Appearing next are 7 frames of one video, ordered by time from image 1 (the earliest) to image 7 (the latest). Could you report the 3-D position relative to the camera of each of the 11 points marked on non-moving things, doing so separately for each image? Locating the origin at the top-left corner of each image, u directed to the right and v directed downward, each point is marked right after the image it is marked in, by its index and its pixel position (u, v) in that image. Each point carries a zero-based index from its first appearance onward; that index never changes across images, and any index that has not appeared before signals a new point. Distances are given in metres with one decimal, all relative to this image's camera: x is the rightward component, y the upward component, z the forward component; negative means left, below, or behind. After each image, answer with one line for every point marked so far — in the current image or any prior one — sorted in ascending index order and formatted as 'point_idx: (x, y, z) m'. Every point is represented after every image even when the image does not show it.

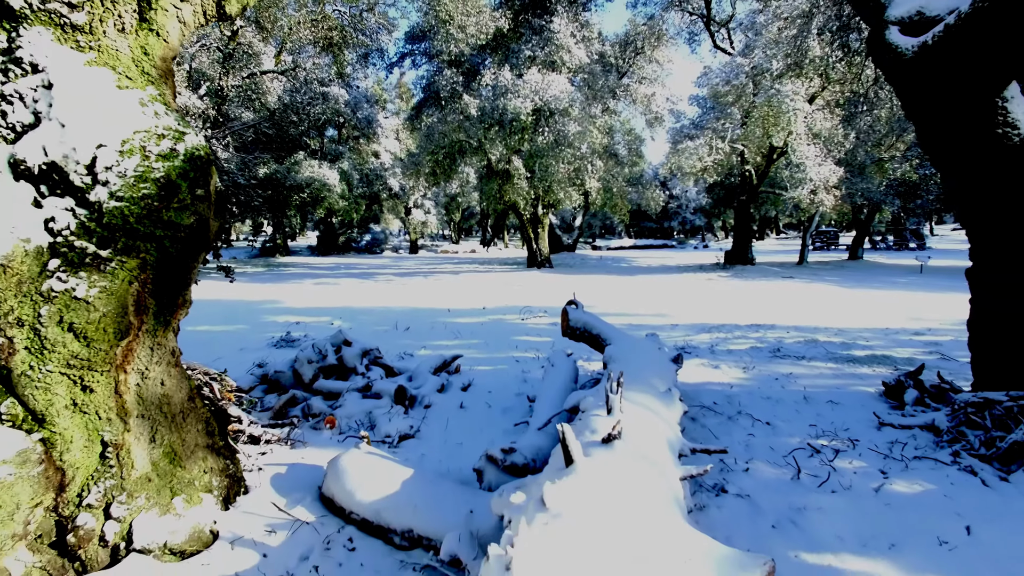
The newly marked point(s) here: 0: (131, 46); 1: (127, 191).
0: (-2.1, +1.3, +2.4) m
1: (-1.9, +0.5, +2.2) m
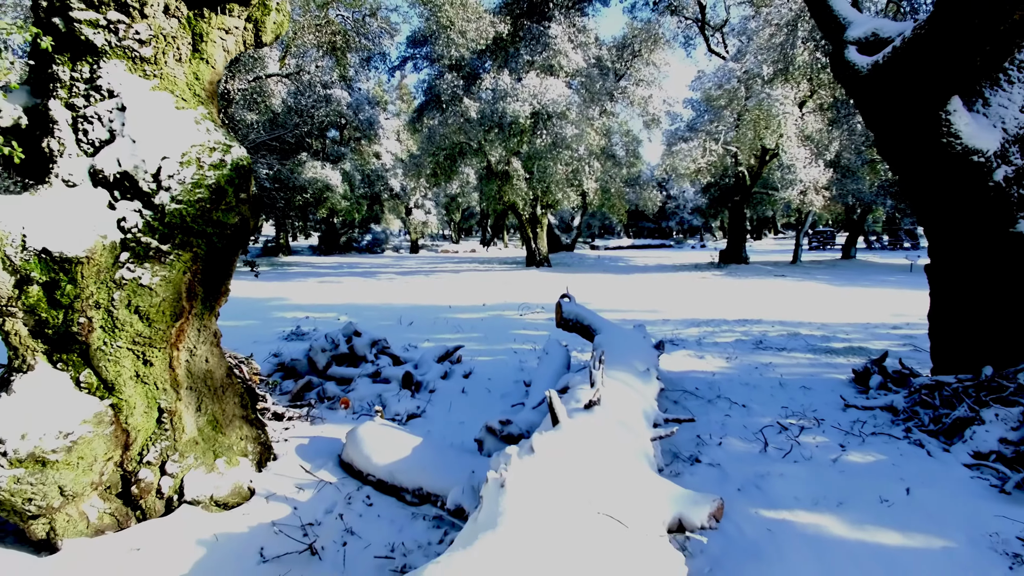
0: (-2.1, +1.4, +2.8) m
1: (-2.0, +0.6, +2.7) m
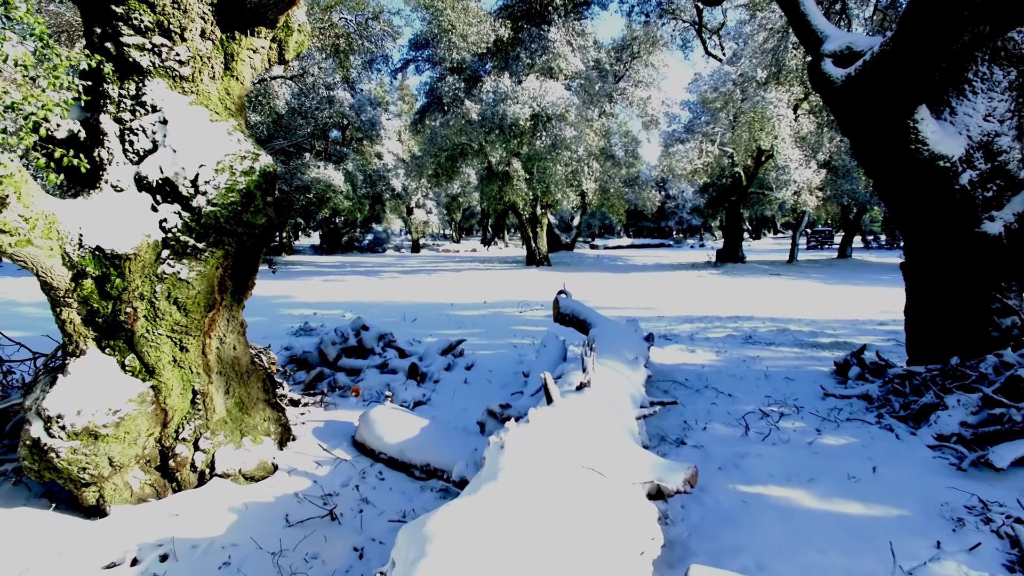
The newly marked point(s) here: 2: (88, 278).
0: (-2.1, +1.4, +3.1) m
1: (-2.0, +0.6, +3.0) m
2: (-2.7, +0.1, +2.8) m
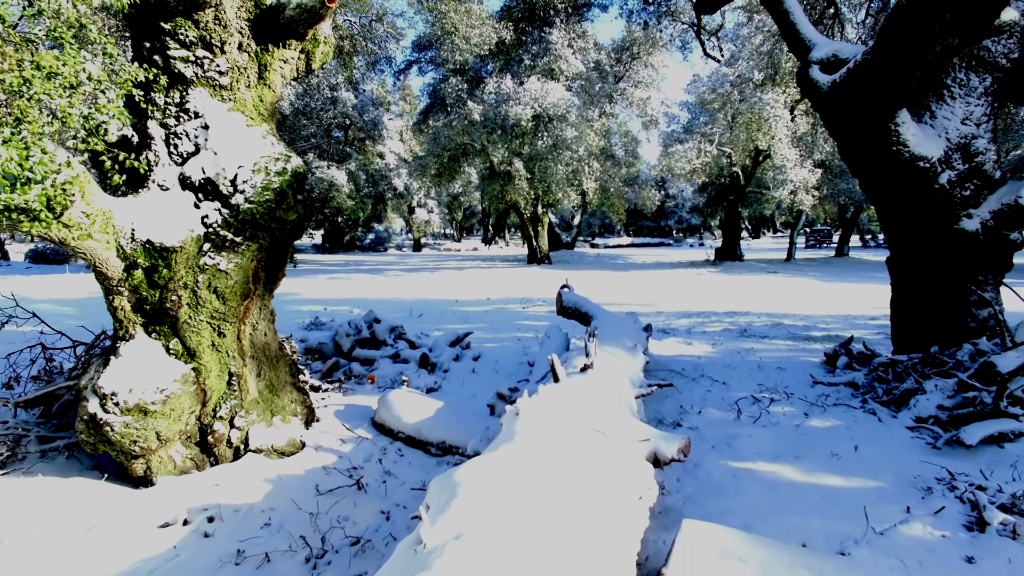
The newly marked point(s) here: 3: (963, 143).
0: (-2.0, +1.5, +3.4) m
1: (-1.9, +0.7, +3.3) m
2: (-2.6, +0.1, +3.1) m
3: (+4.8, +1.5, +4.6) m
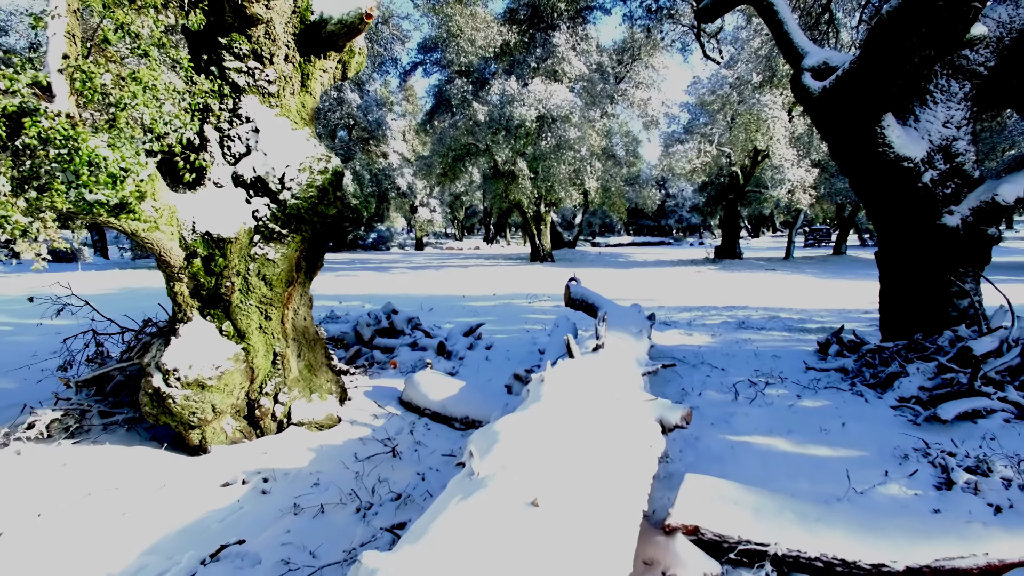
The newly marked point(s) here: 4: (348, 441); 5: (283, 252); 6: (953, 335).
0: (-1.9, +1.6, +3.8) m
1: (-1.7, +0.8, +3.6) m
2: (-2.5, +0.2, +3.5) m
3: (+4.9, +1.6, +5.0) m
4: (-1.4, -1.3, +3.8) m
5: (-1.9, +0.3, +3.7) m
6: (+4.8, -0.5, +4.8) m
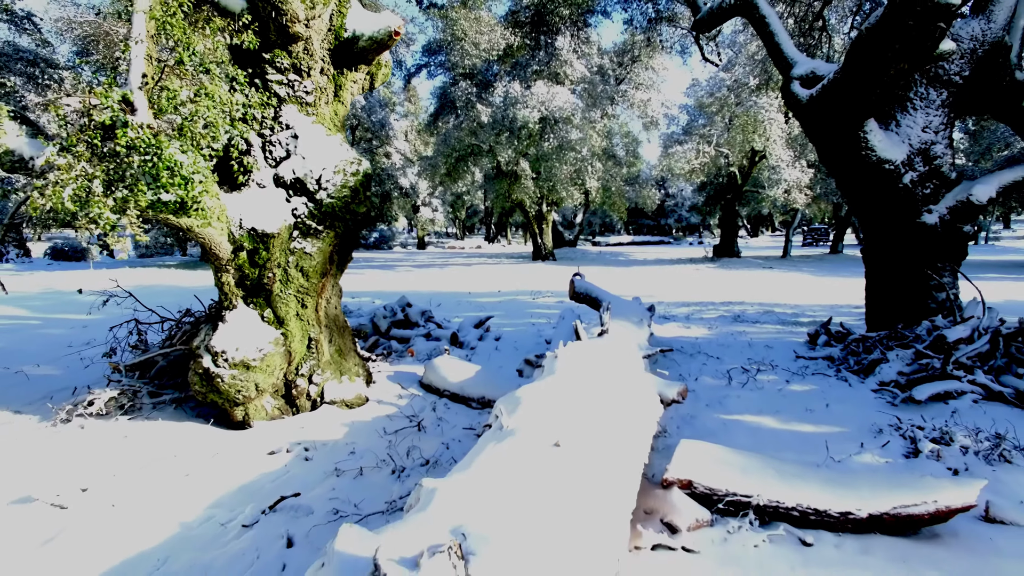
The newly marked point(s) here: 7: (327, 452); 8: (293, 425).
0: (-1.7, +1.7, +4.2) m
1: (-1.6, +0.9, +4.0) m
2: (-2.3, +0.3, +3.8) m
3: (+5.0, +1.7, +5.4) m
4: (-1.3, -1.2, +4.2) m
5: (-1.8, +0.4, +4.1) m
6: (+5.0, -0.4, +5.2) m
7: (-1.5, -1.4, +3.6) m
8: (-2.0, -1.3, +4.0) m
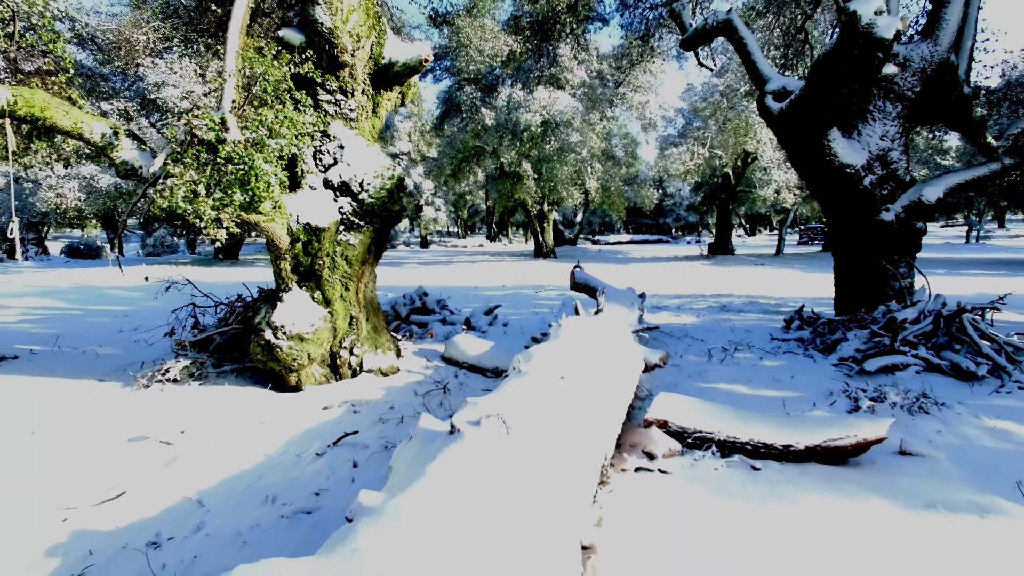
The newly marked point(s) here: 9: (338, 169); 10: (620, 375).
0: (-1.6, +1.8, +4.9) m
1: (-1.5, +1.0, +4.8) m
2: (-2.2, +0.5, +4.6) m
3: (+5.2, +1.9, +6.2) m
4: (-1.2, -1.1, +5.0) m
5: (-1.7, +0.5, +4.9) m
6: (+5.1, -0.3, +6.0) m
7: (-1.4, -1.2, +4.4) m
8: (-1.9, -1.1, +4.8) m
9: (-1.9, +1.3, +4.7) m
10: (+0.9, -0.7, +3.6) m
